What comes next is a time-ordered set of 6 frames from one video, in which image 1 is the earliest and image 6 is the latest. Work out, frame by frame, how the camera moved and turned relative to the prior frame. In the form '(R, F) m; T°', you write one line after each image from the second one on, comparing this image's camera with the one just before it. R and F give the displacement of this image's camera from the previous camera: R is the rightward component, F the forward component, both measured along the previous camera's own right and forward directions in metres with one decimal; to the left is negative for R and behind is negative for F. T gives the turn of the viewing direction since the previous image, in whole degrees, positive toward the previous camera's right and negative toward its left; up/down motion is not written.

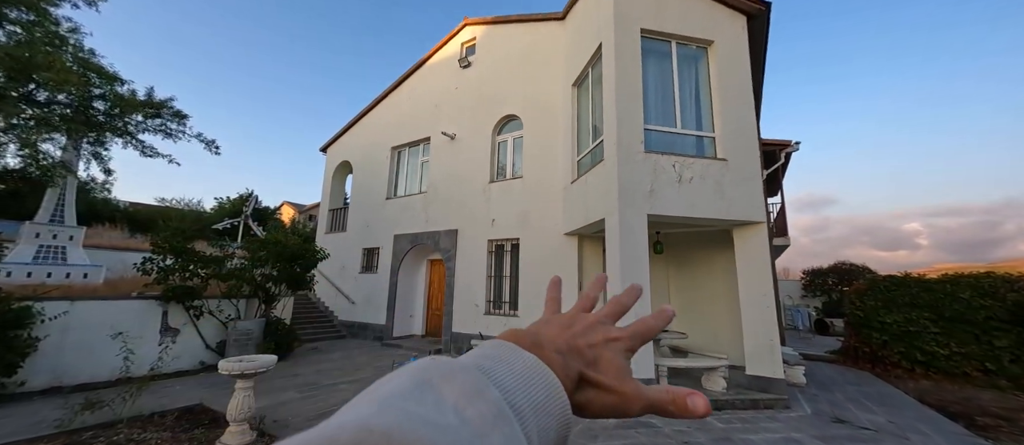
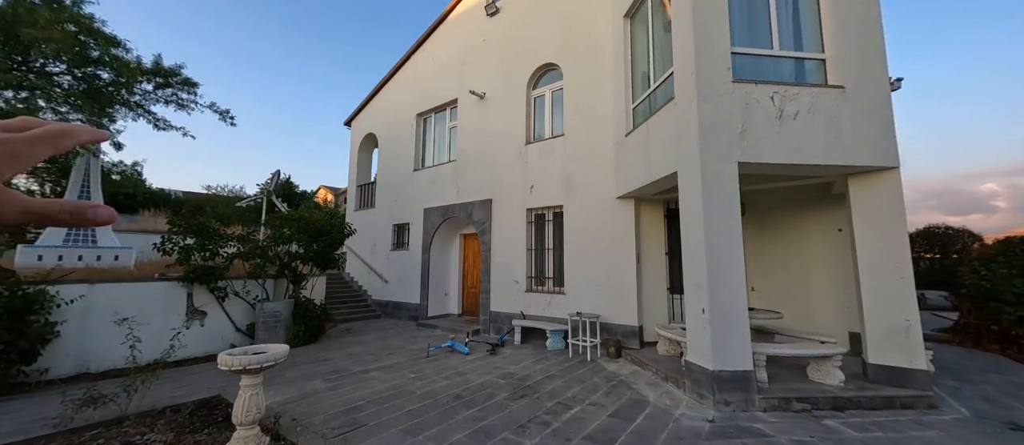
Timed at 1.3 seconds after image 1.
(-0.3, +1.0) m; -5°
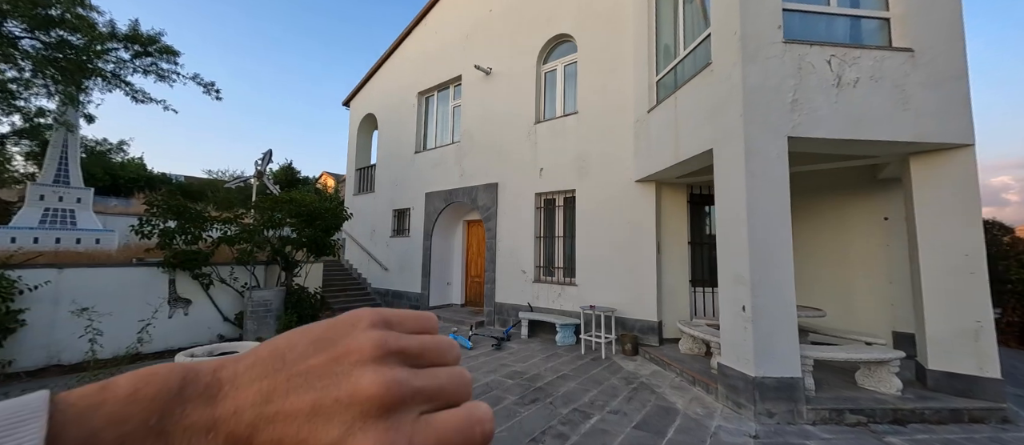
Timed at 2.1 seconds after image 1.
(-0.1, +0.5) m; 0°
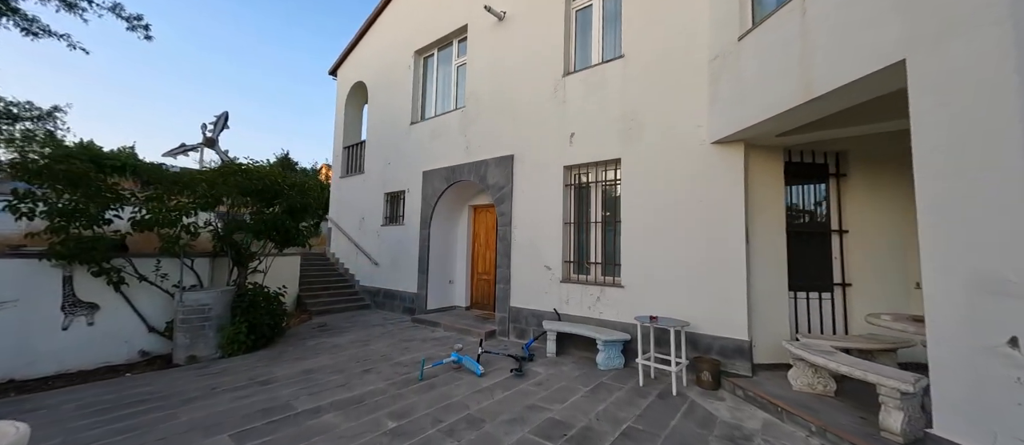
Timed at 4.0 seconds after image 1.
(-0.3, +1.7) m; 0°
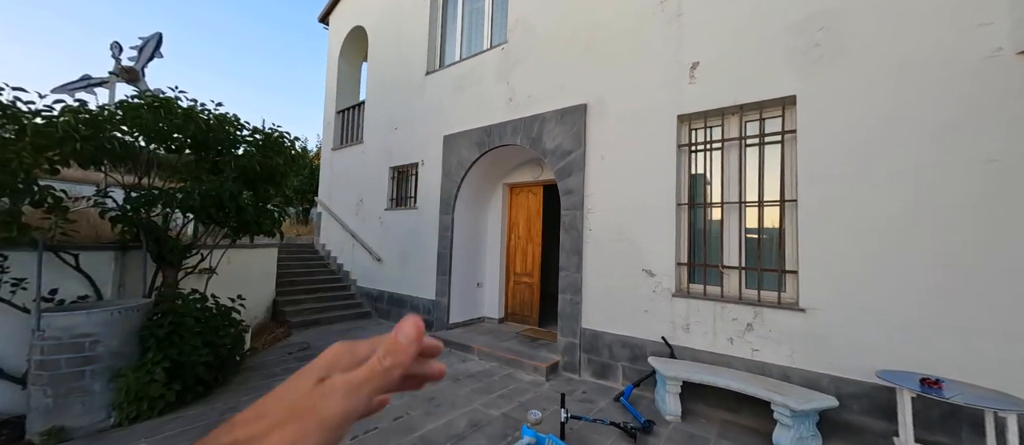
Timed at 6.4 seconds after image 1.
(-0.9, +2.0) m; +1°
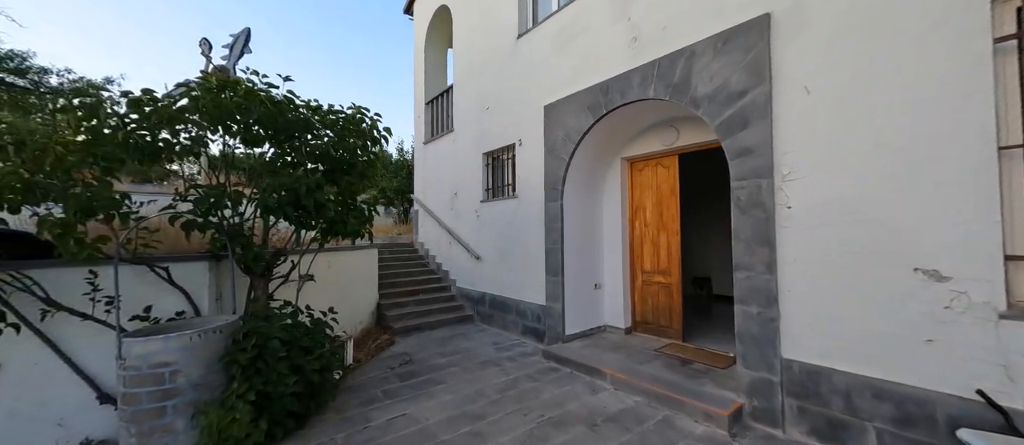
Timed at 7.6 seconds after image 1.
(-0.4, +1.0) m; -14°
